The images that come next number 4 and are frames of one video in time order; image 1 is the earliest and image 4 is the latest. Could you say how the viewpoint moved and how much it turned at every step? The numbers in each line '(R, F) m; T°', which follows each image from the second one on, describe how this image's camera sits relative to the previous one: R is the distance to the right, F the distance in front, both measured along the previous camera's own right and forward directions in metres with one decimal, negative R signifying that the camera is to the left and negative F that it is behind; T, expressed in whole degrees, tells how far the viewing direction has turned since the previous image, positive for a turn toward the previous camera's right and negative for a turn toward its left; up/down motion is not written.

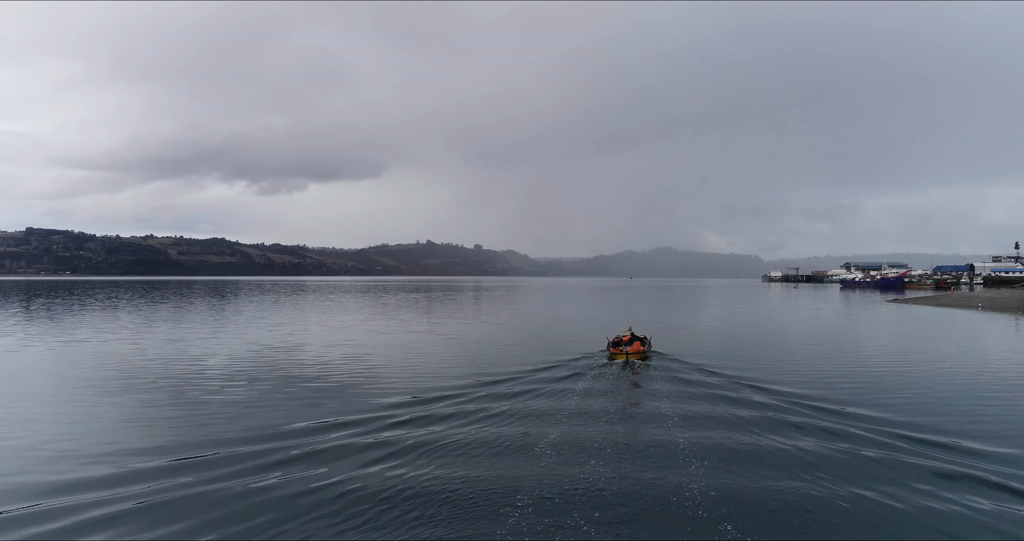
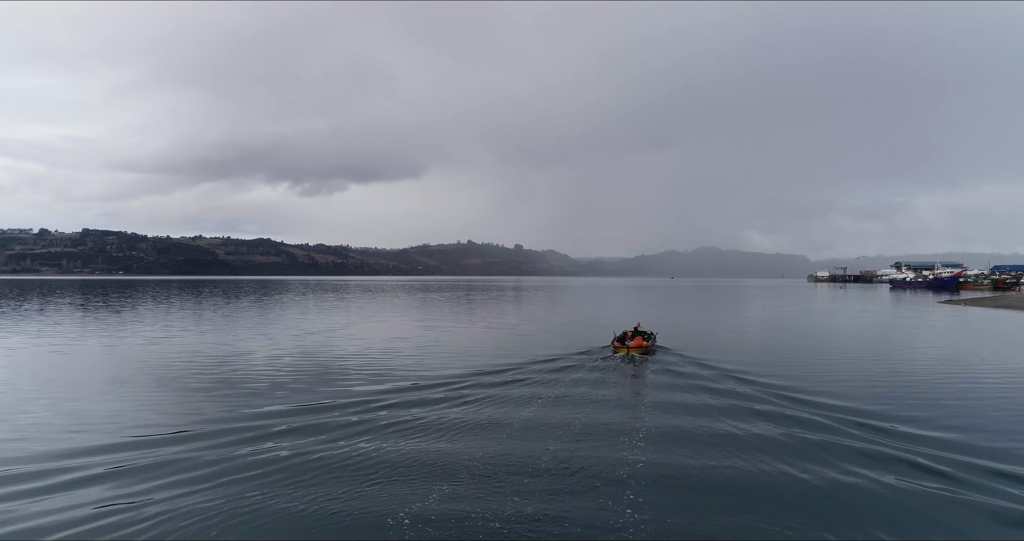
(+1.9, -0.7) m; -3°
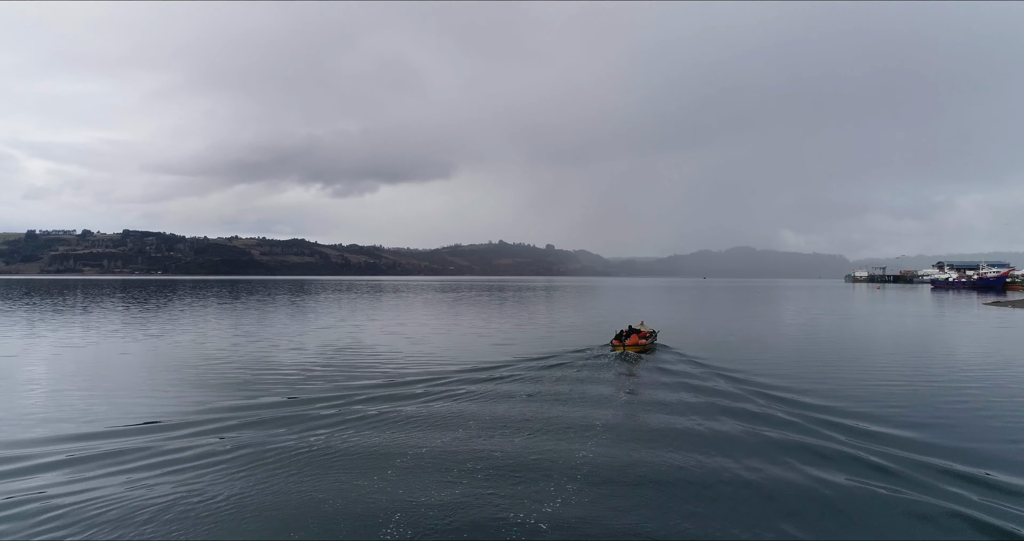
(+1.6, +0.2) m; -2°
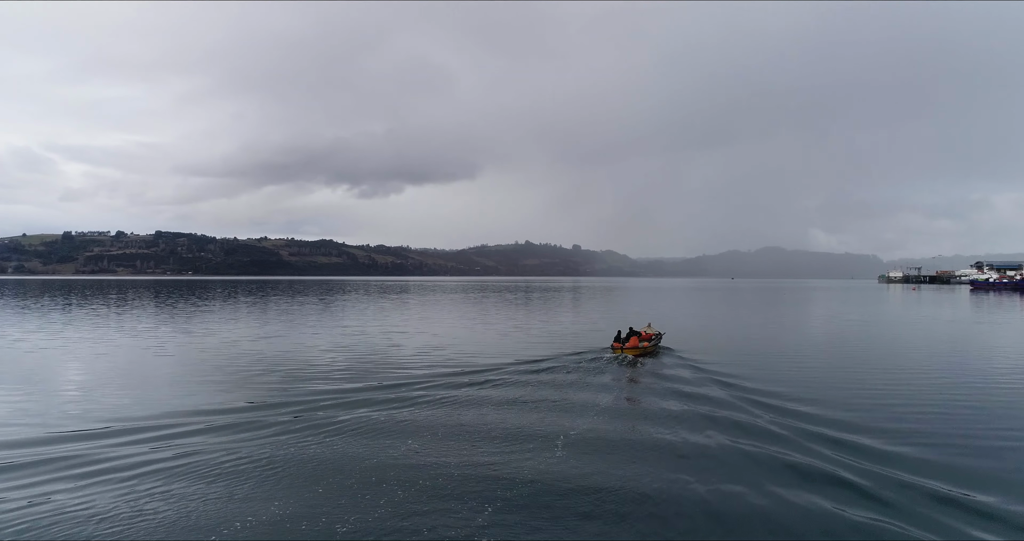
(+1.4, +0.7) m; -2°
